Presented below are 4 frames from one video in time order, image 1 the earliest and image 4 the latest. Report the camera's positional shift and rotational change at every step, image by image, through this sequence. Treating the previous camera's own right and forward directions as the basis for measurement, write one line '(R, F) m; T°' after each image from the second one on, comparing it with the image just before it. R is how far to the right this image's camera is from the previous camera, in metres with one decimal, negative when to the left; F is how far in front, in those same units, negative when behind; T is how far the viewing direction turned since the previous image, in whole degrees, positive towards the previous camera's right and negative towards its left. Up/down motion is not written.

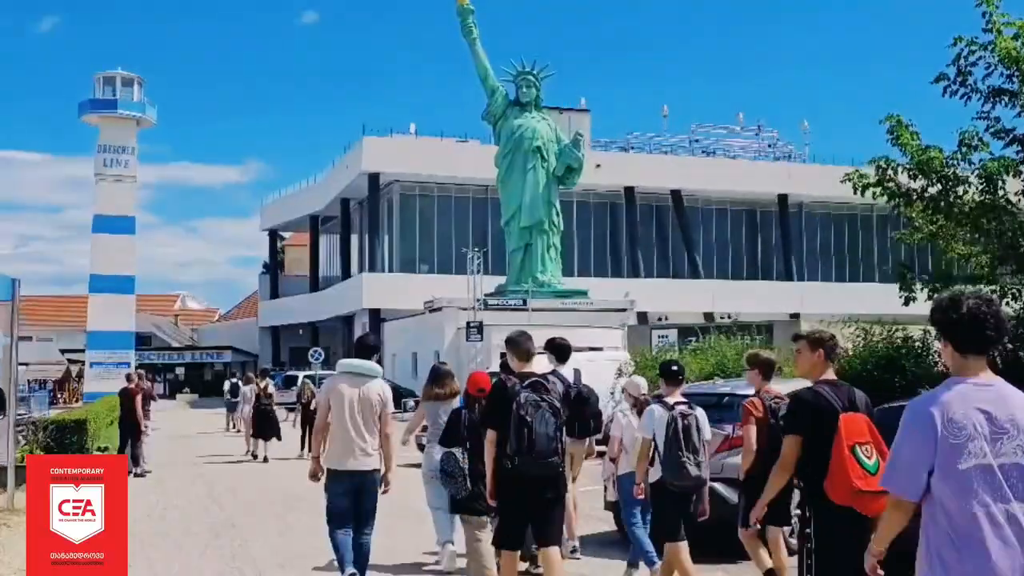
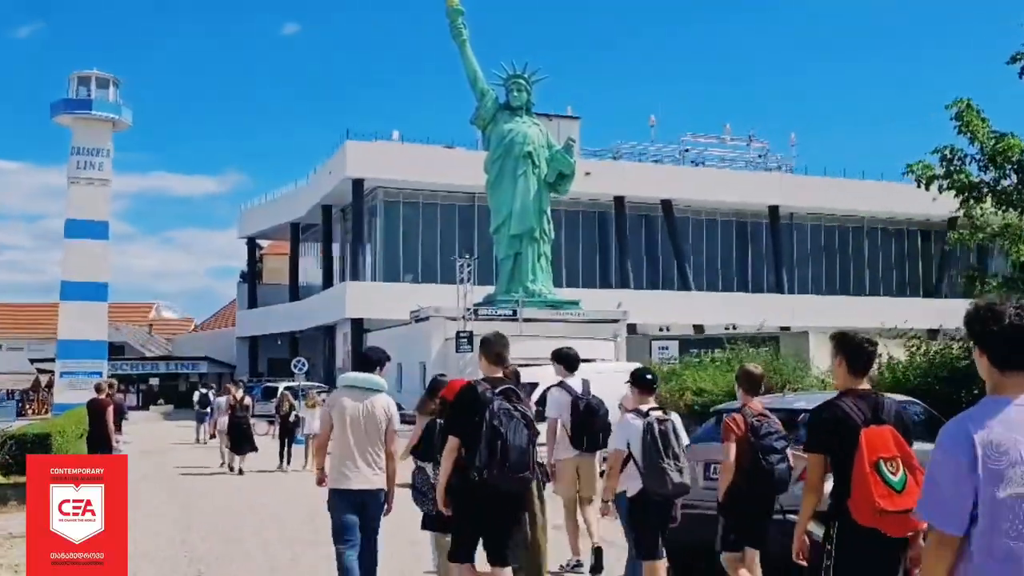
(-0.1, +0.7) m; +1°
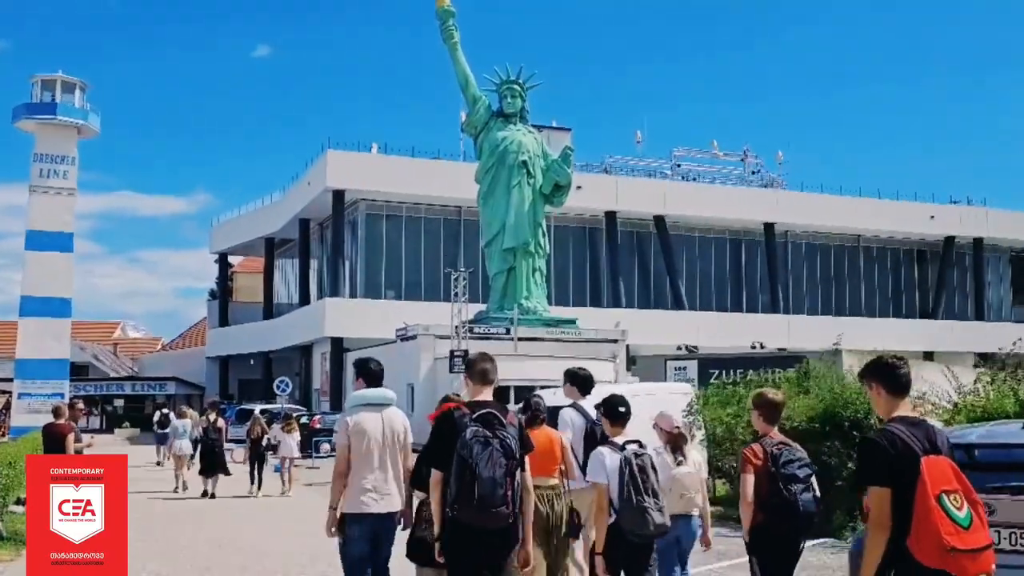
(-0.1, +1.2) m; +1°
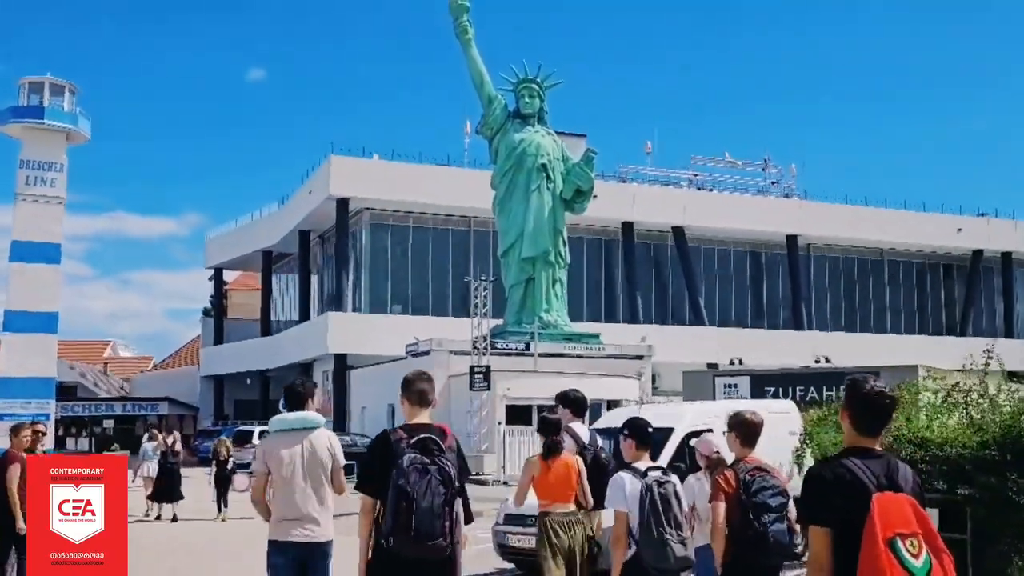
(-0.1, +1.2) m; -1°
